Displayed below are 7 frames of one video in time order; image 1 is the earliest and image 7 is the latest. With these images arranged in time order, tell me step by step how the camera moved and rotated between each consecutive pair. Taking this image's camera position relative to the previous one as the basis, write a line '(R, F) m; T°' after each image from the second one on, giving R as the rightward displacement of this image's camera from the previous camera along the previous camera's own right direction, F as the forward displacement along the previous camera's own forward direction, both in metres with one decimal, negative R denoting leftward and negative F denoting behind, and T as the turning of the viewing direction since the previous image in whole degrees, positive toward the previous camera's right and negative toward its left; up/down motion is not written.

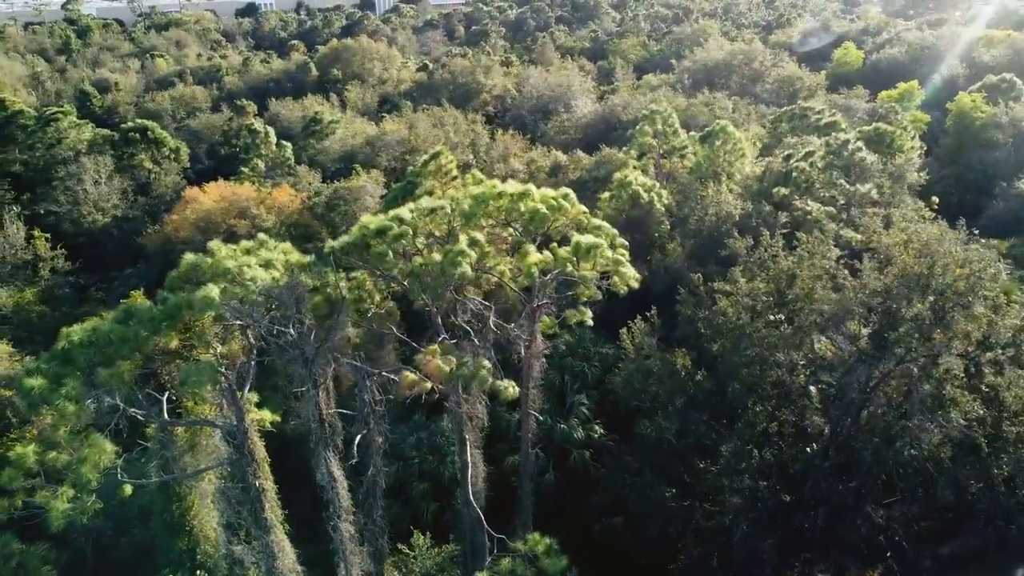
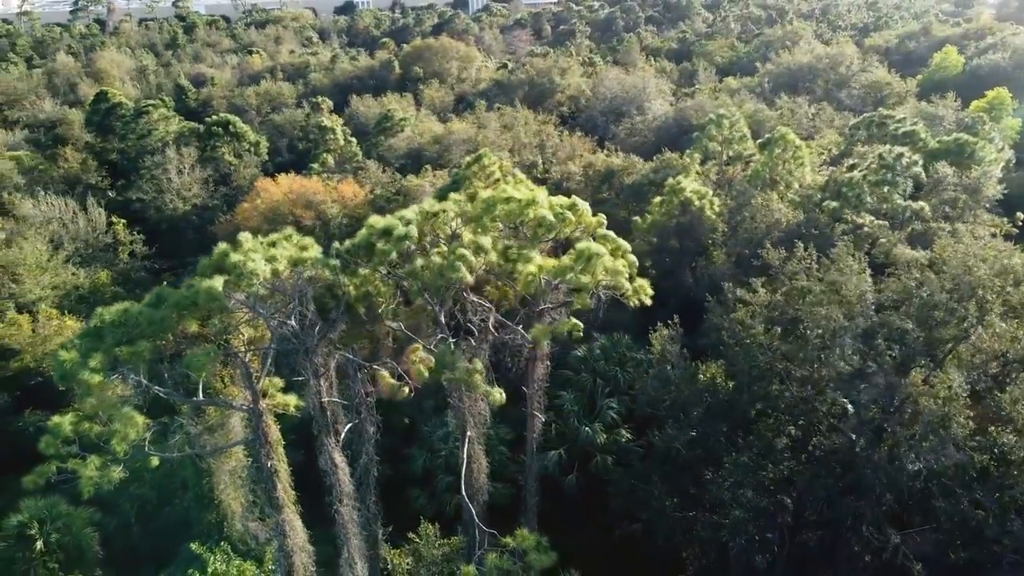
(+1.4, -0.2) m; -6°
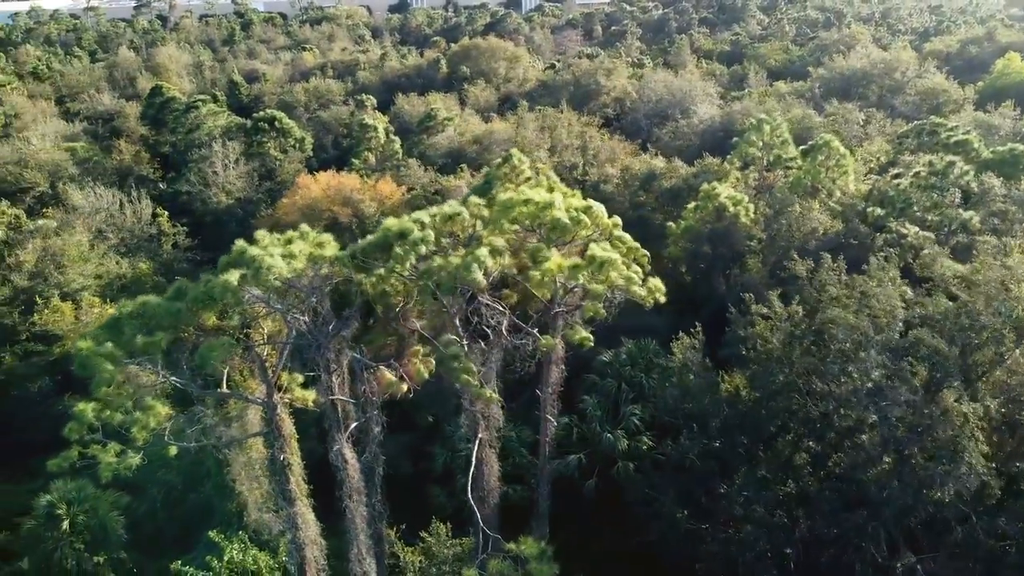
(+0.6, 0.0) m; -3°
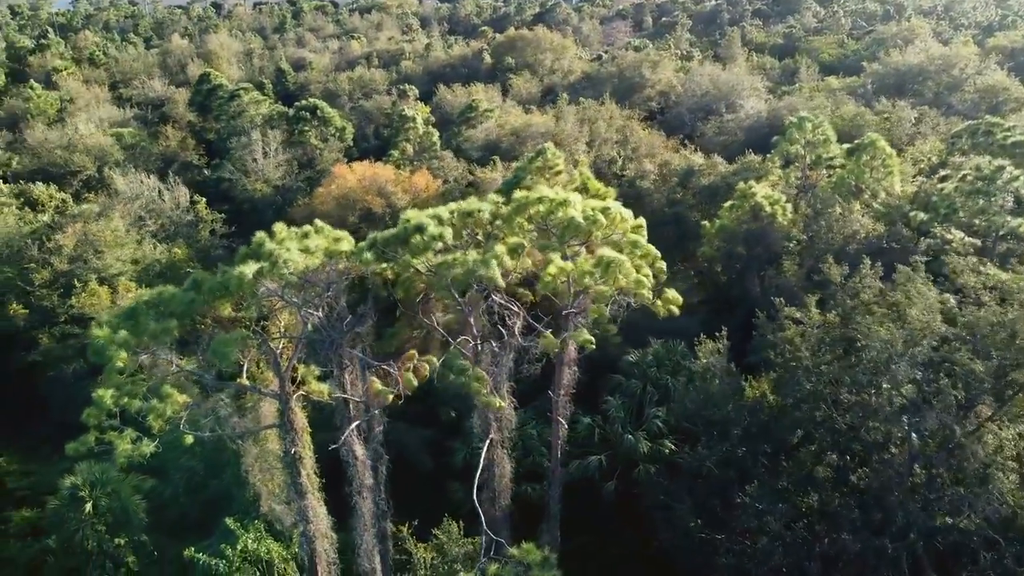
(+0.5, +0.2) m; -3°
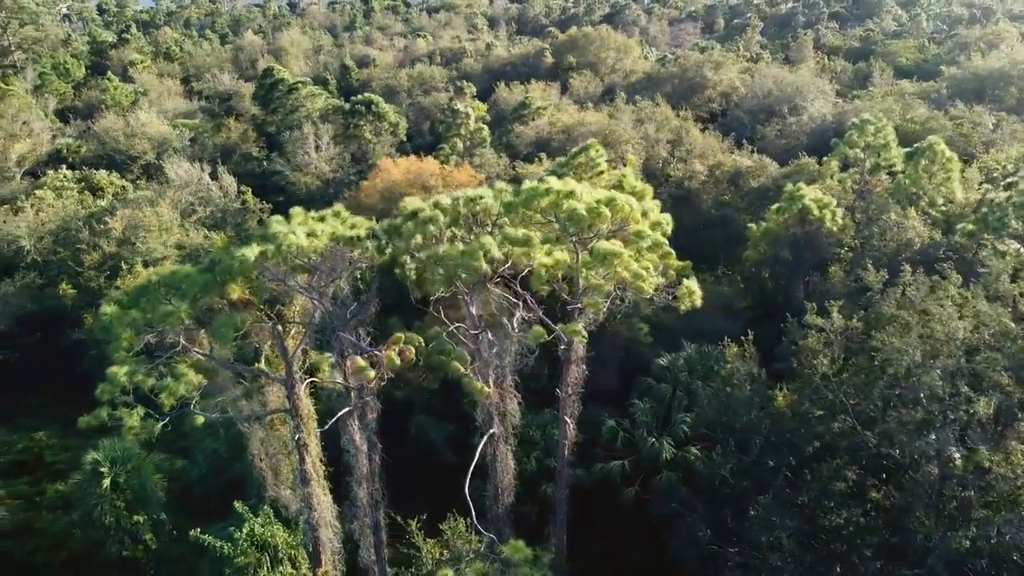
(+1.0, +0.4) m; -5°
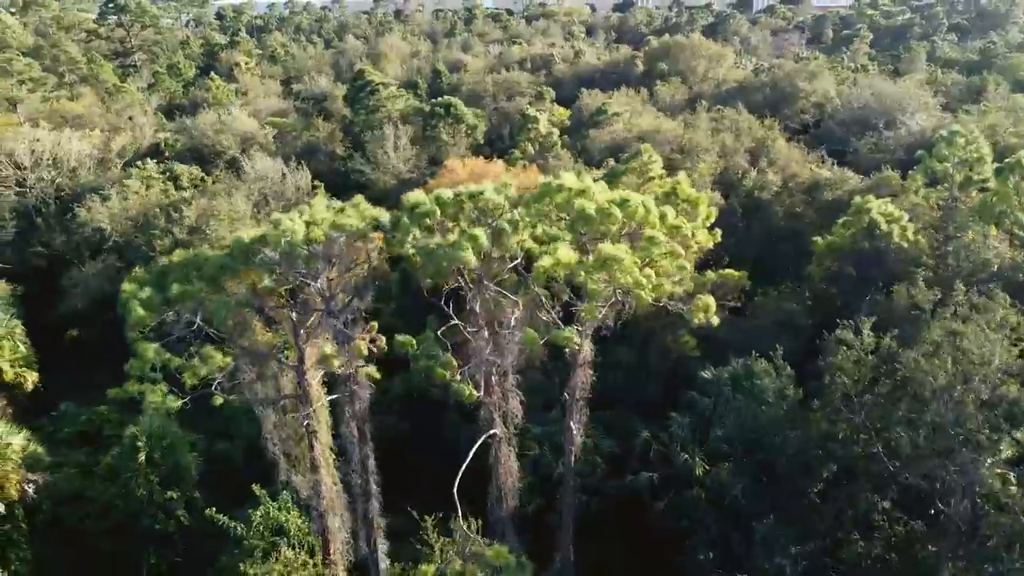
(+1.5, +0.4) m; -7°
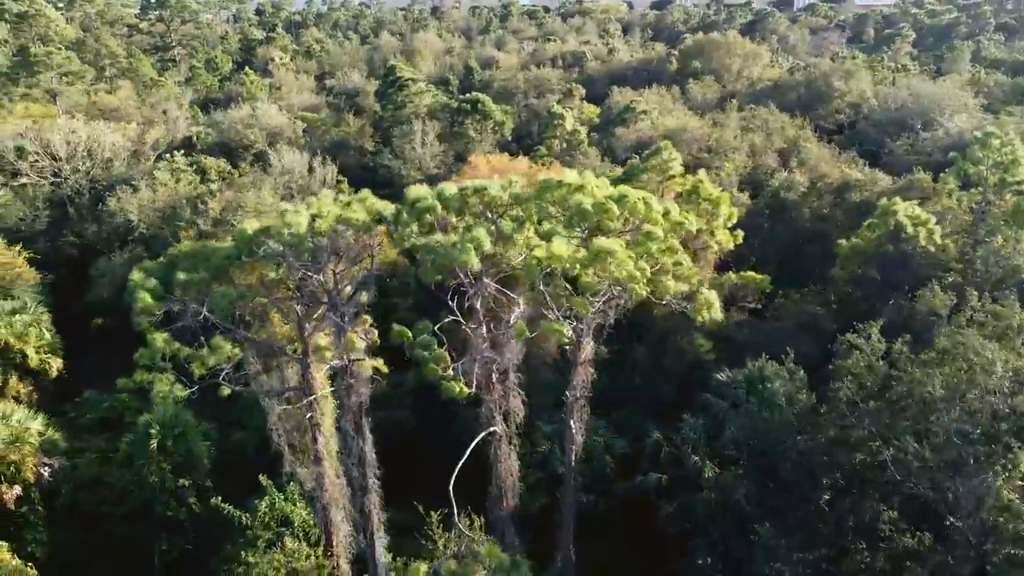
(+0.5, +0.1) m; -2°
